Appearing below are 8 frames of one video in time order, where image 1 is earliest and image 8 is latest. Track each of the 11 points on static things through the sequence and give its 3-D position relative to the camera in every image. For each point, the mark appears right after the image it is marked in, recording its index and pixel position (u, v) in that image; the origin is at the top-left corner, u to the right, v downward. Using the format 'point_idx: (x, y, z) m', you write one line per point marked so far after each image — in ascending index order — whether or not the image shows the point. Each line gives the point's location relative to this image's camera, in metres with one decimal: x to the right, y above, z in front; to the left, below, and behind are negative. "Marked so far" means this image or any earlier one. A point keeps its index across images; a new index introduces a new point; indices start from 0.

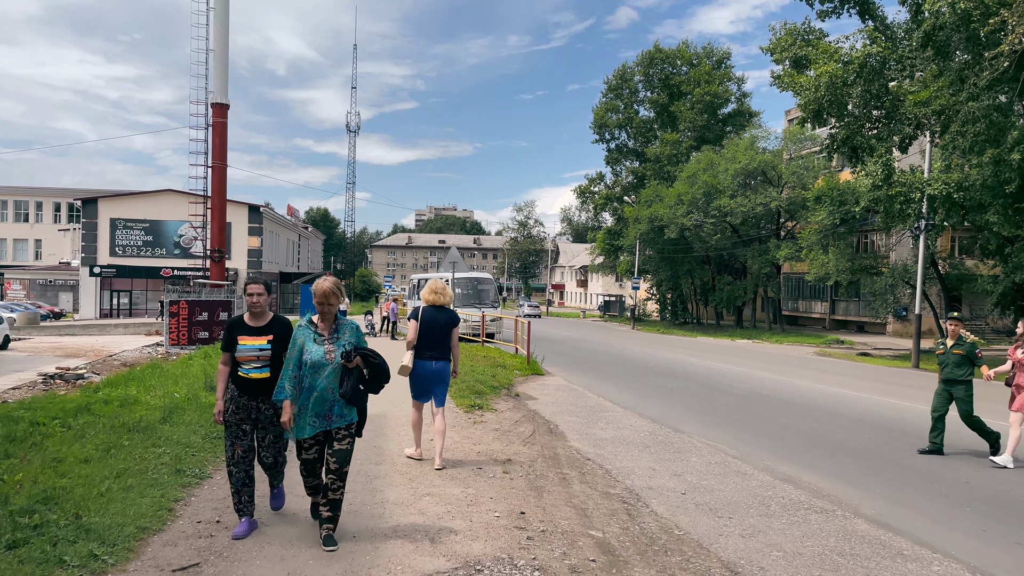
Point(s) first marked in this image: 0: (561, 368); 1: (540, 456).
0: (+1.0, -1.6, +15.9) m
1: (+0.3, -1.5, +7.0) m
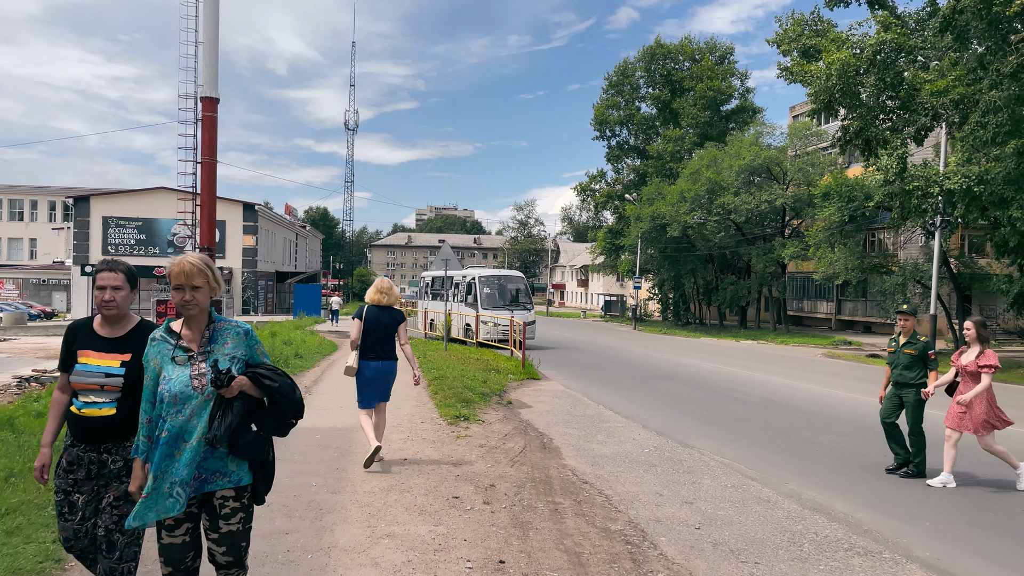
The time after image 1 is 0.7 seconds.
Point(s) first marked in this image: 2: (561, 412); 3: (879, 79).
0: (+0.9, -1.6, +14.9) m
1: (+0.1, -1.5, +6.0) m
2: (+0.6, -1.6, +10.1) m
3: (+9.4, +5.4, +19.8) m
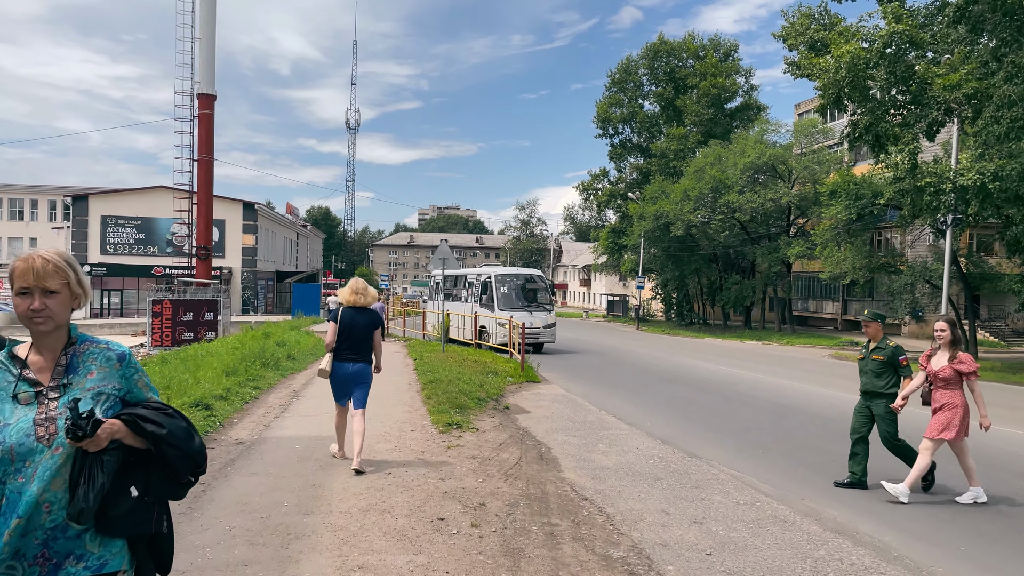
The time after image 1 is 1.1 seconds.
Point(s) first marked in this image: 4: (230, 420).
0: (+0.9, -1.6, +14.4) m
1: (+0.1, -1.5, +5.5) m
2: (+0.6, -1.6, +9.6) m
3: (+9.4, +5.4, +19.3) m
4: (-3.0, -1.4, +8.3) m
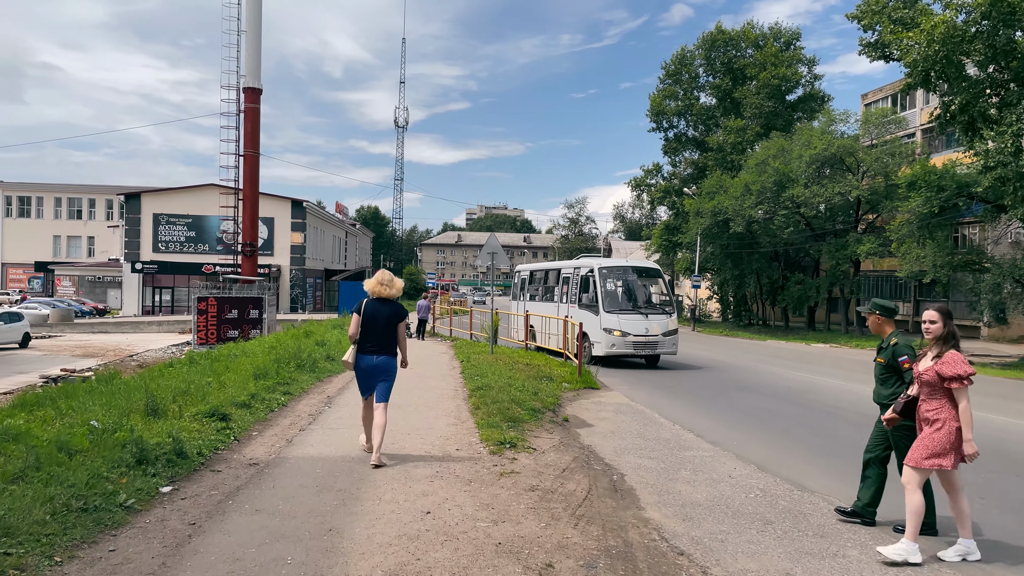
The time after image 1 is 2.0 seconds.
0: (+1.8, -1.6, +13.0) m
1: (+0.5, -1.4, +4.2) m
2: (+1.3, -1.6, +8.2) m
3: (+10.6, +5.4, +17.3) m
4: (-2.4, -1.4, +7.2) m
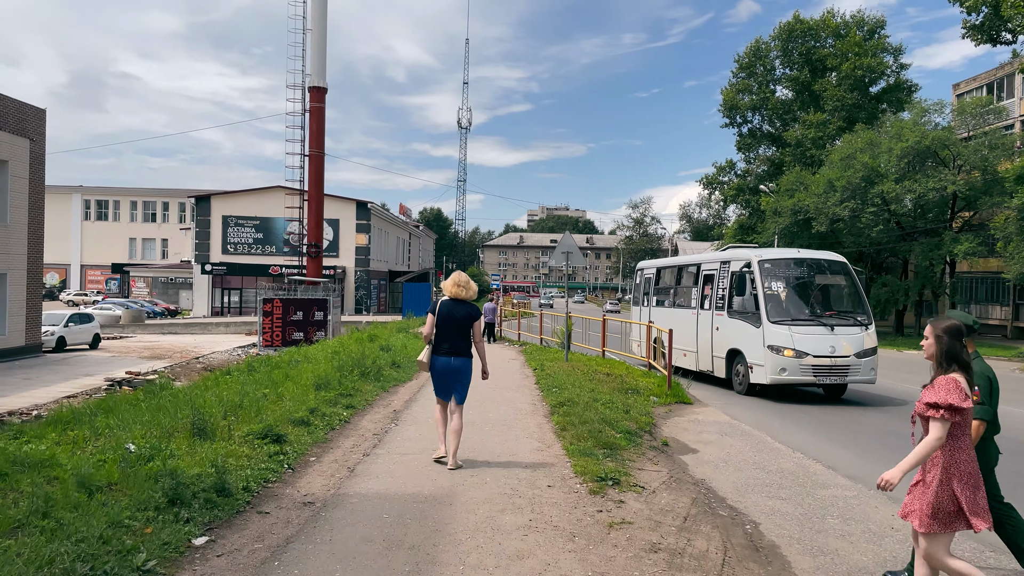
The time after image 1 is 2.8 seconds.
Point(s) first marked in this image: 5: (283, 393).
0: (+3.1, -1.6, +11.7) m
1: (+1.0, -1.5, +3.0) m
2: (+2.1, -1.6, +7.0) m
3: (+12.2, +5.3, +15.3) m
4: (-1.7, -1.4, +6.2) m
5: (-2.7, -1.2, +9.0) m
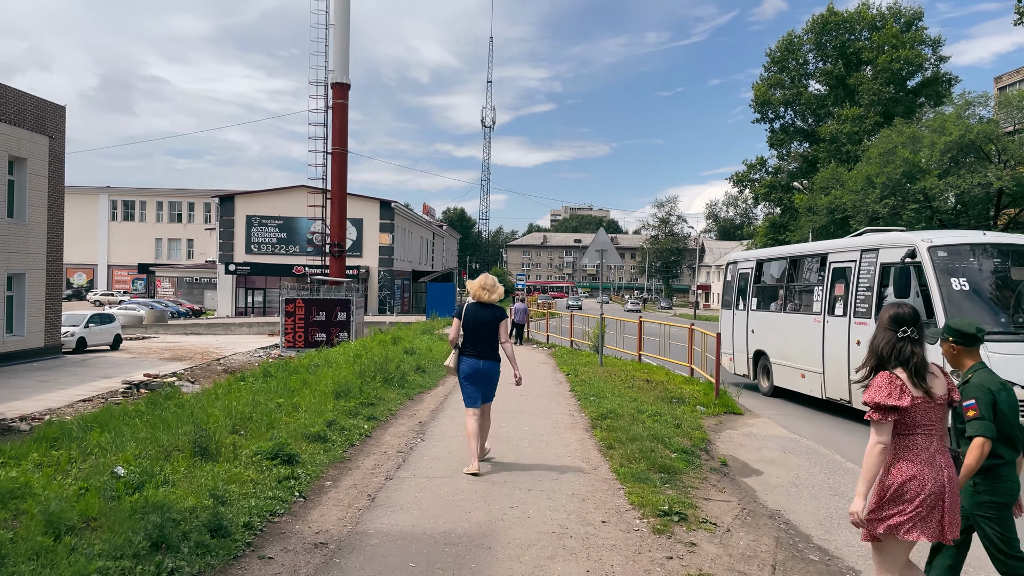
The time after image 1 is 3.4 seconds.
0: (+3.5, -1.6, +10.7) m
1: (+1.2, -1.5, +2.1) m
2: (+2.4, -1.6, +6.1) m
3: (+12.8, +5.3, +14.1) m
4: (-1.3, -1.4, +5.4) m
5: (-2.3, -1.2, +8.3) m
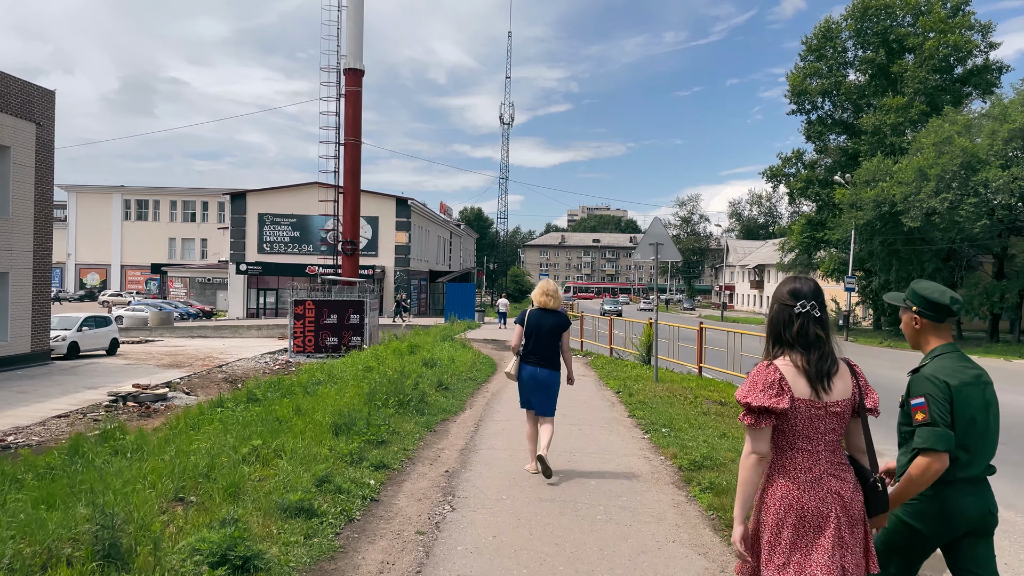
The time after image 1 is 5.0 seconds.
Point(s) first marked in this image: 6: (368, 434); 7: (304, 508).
0: (+4.0, -1.6, +8.5) m
1: (+1.6, -1.5, -0.1) m
2: (+2.9, -1.6, +3.8) m
3: (+13.4, +5.3, +11.6) m
4: (-0.9, -1.4, +3.3) m
5: (-1.8, -1.2, +6.1) m
6: (-1.3, -1.3, +7.0) m
7: (-1.2, -1.3, +4.6) m
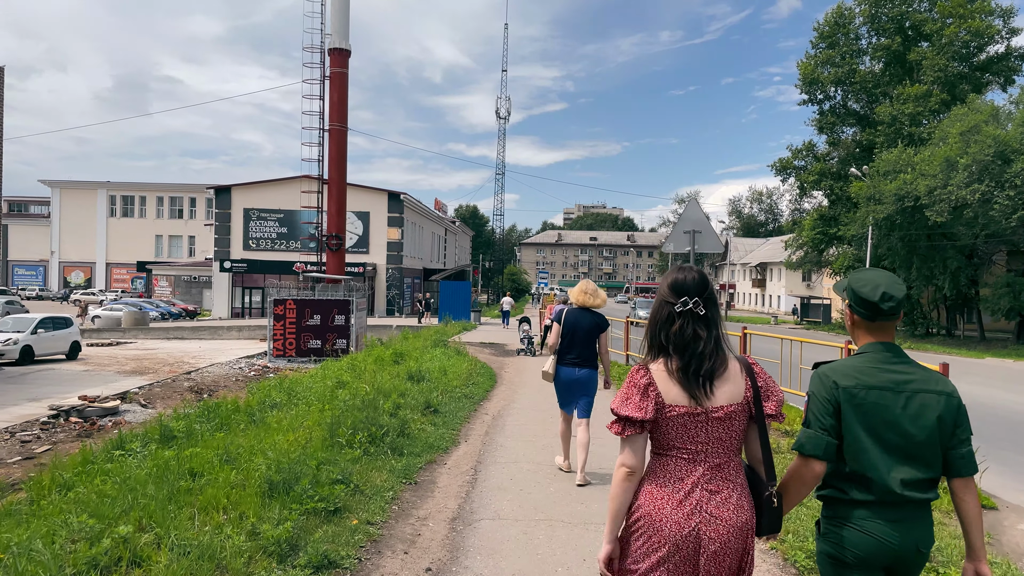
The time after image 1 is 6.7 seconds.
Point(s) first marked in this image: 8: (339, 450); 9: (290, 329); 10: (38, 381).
0: (+4.1, -1.6, +6.3) m
1: (+1.7, -1.5, -2.3) m
2: (+3.0, -1.6, +1.6) m
3: (+13.4, +5.3, +9.5) m
4: (-0.8, -1.4, +1.1) m
5: (-1.7, -1.2, +3.9) m
6: (-1.2, -1.3, +4.8) m
7: (-1.1, -1.3, +2.4) m
8: (-1.4, -1.3, +6.1) m
9: (-5.6, -1.0, +19.0) m
10: (-11.5, -2.2, +18.7) m
